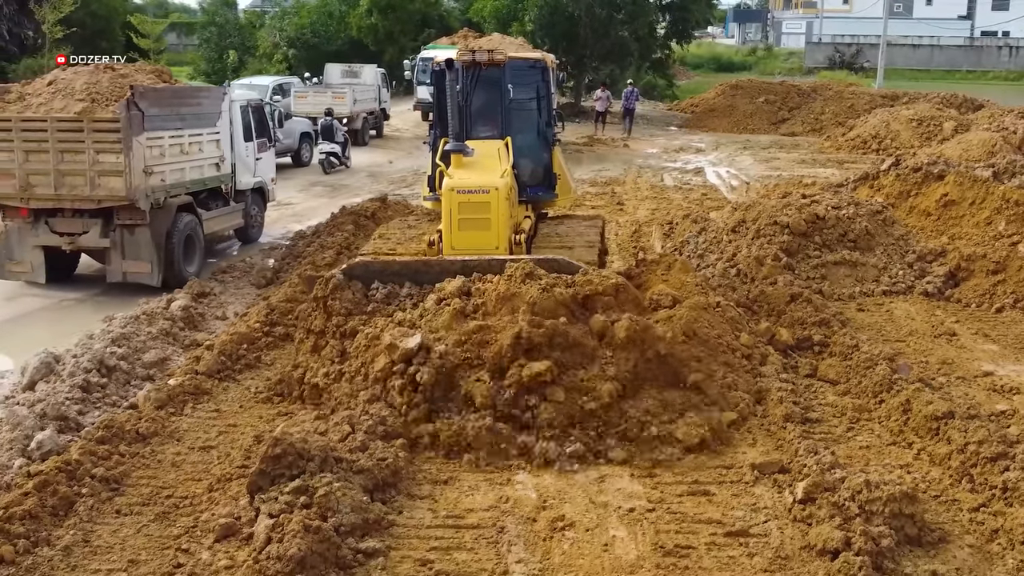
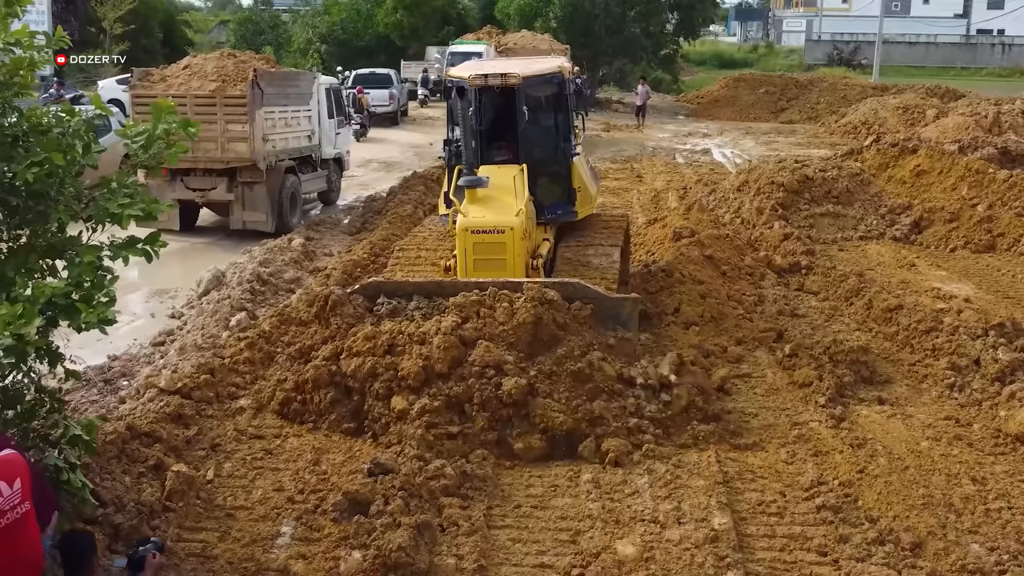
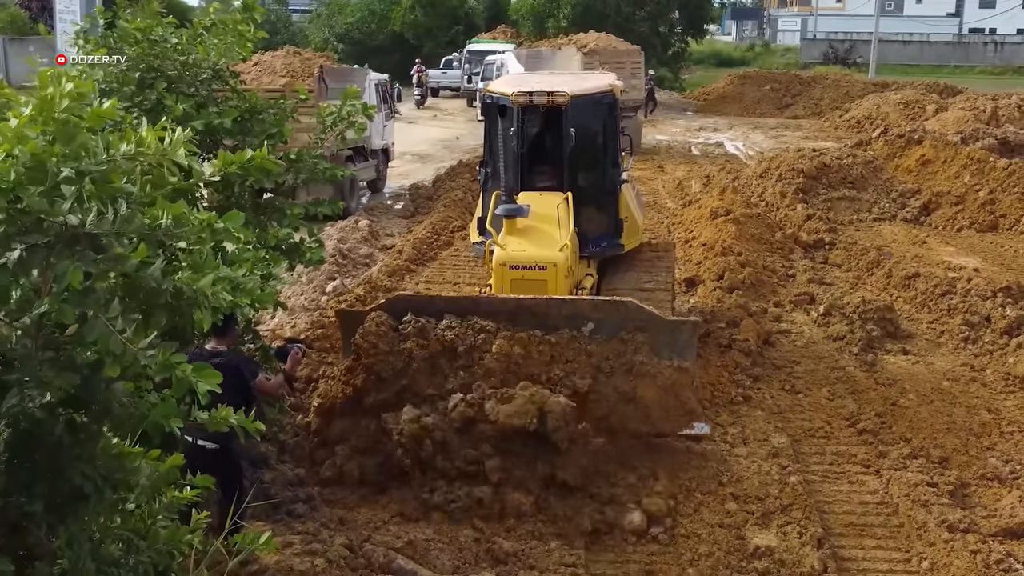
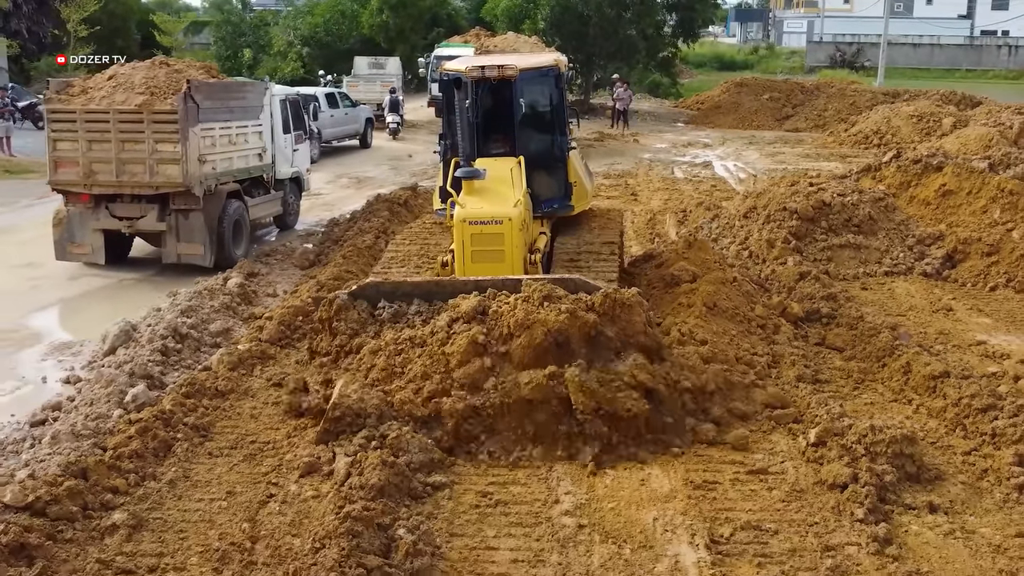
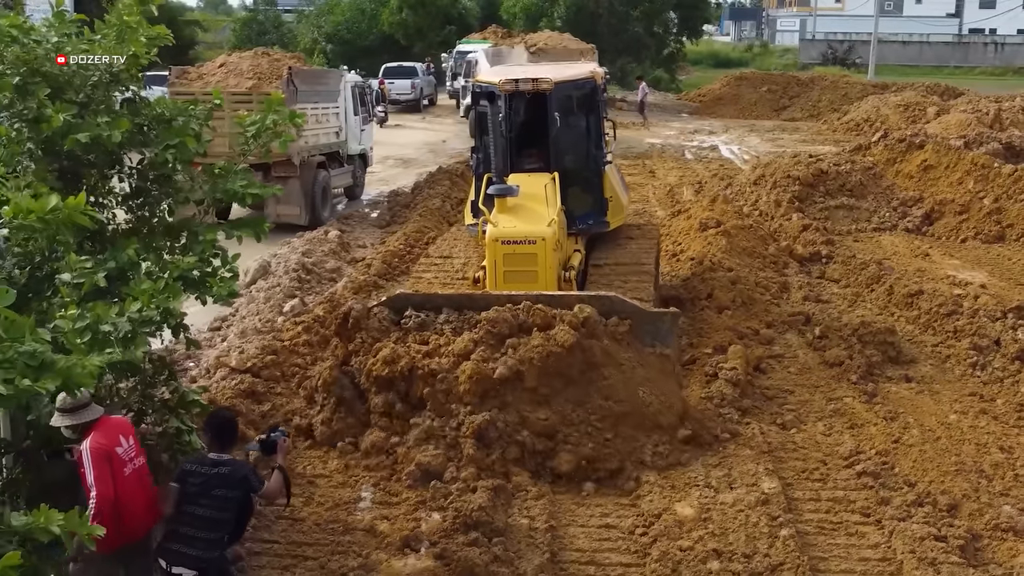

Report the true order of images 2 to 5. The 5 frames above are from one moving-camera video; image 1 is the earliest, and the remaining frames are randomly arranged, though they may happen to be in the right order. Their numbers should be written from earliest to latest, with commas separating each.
4, 2, 5, 3
